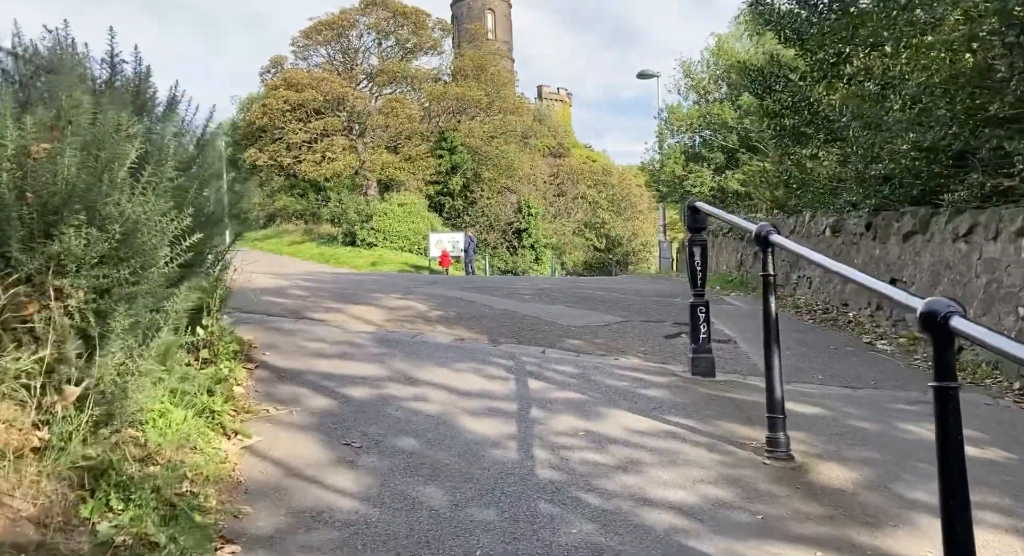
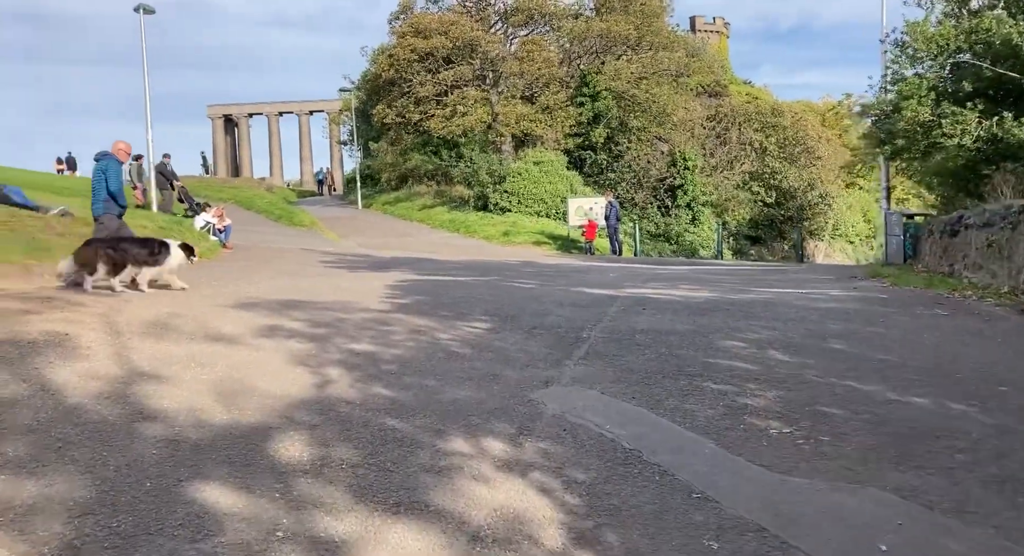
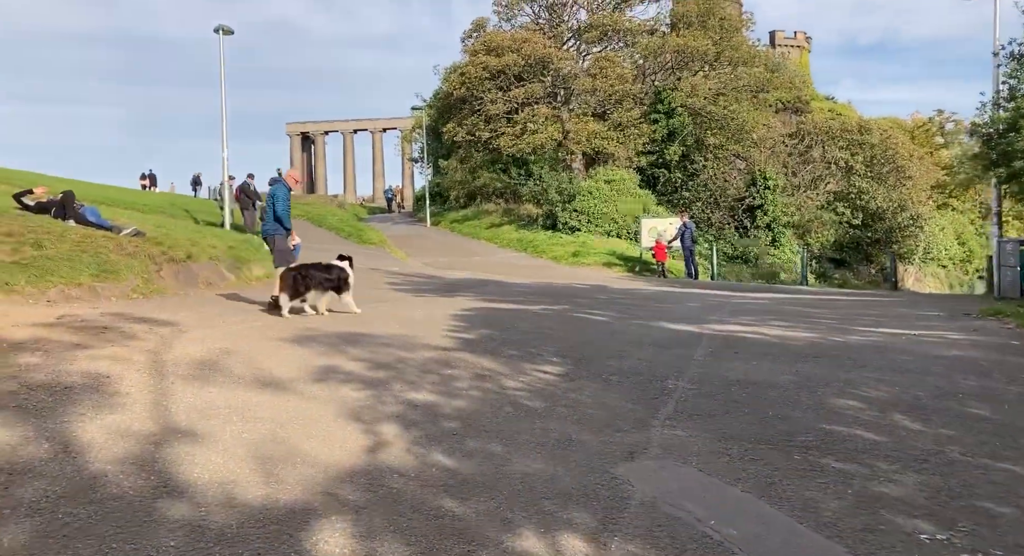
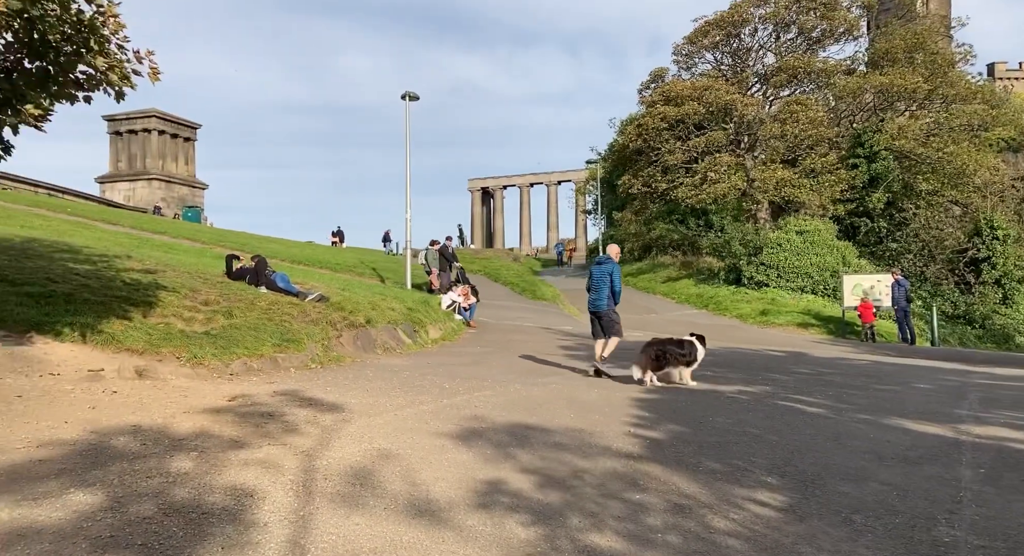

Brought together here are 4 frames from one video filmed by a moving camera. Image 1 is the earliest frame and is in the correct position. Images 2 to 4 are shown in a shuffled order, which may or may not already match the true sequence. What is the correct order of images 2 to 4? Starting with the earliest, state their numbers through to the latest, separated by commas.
2, 3, 4
